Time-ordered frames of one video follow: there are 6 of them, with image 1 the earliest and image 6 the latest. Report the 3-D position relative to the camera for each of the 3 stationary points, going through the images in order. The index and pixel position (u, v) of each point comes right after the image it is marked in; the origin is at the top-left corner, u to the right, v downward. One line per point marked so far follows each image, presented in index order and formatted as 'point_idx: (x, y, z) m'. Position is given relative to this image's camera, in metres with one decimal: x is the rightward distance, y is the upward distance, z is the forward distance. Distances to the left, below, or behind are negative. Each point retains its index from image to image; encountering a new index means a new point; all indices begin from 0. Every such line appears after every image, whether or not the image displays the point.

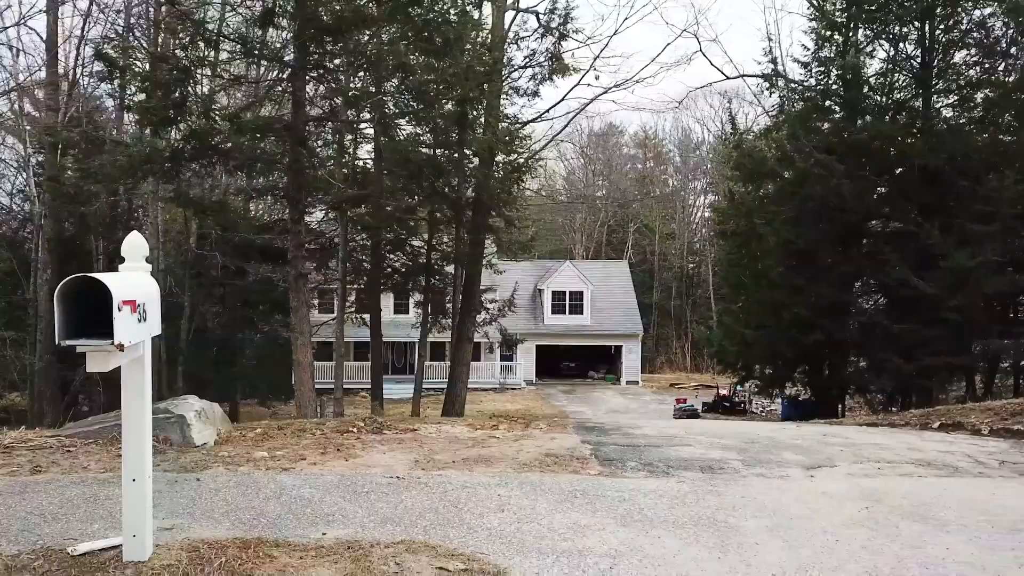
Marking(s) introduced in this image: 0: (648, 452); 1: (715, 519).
0: (+1.2, -1.4, +6.6) m
1: (+1.1, -1.3, +4.4) m
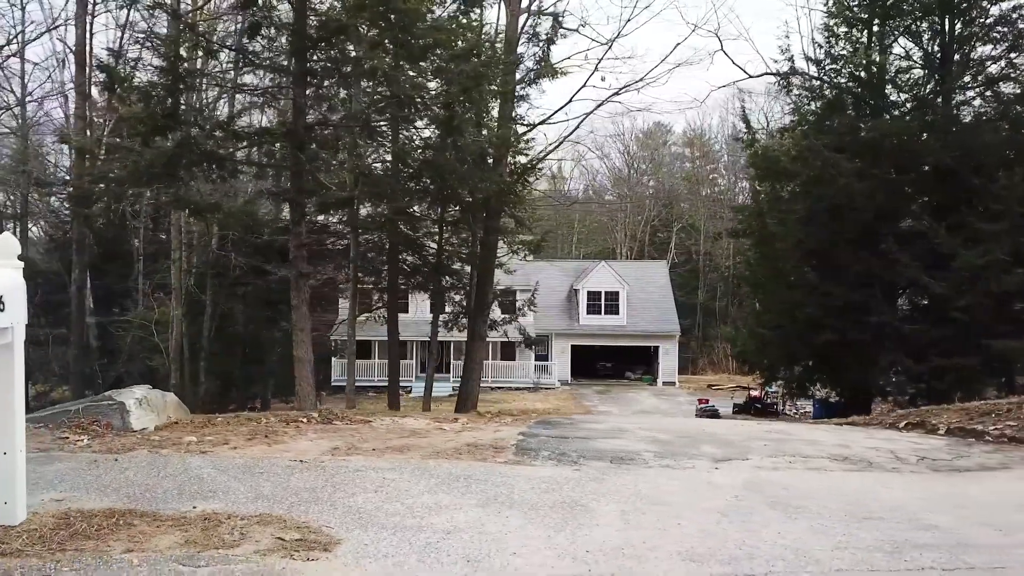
0: (+0.5, -1.4, +6.8) m
1: (+0.4, -1.3, +4.7) m
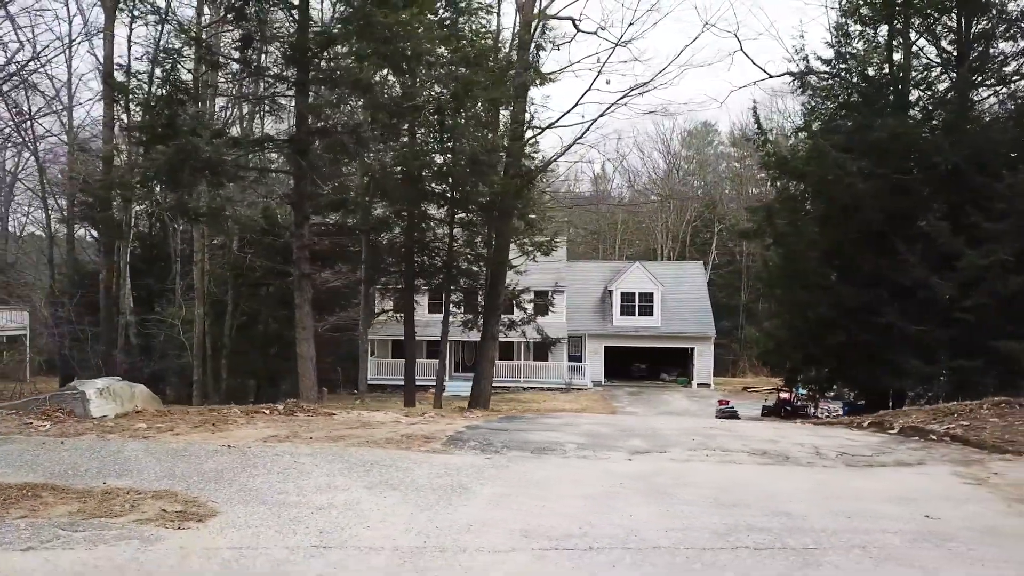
0: (0.0, -1.4, +7.2) m
1: (-0.4, -1.3, +5.0) m
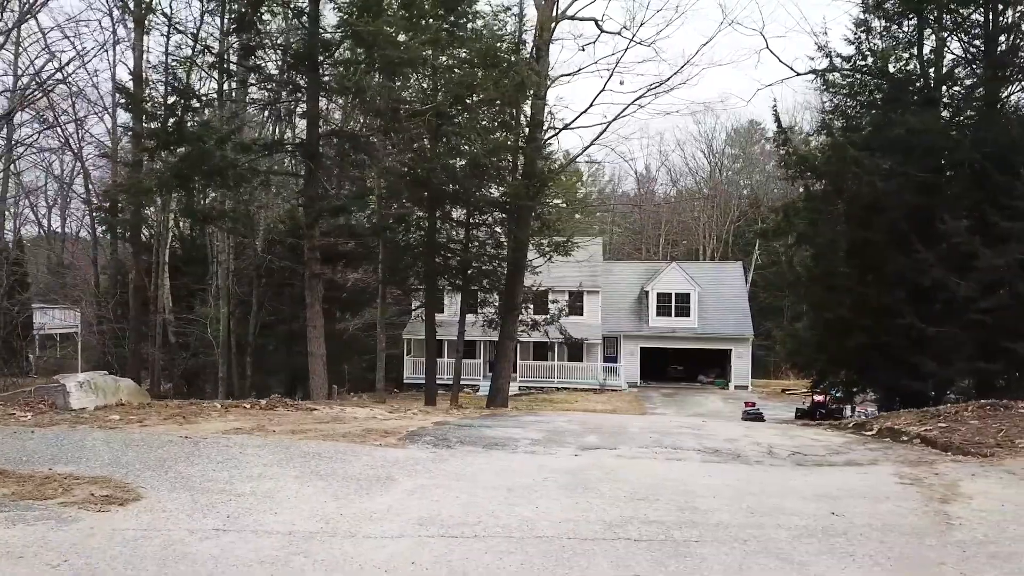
0: (-0.4, -1.4, +7.3) m
1: (-0.8, -1.3, +5.2) m
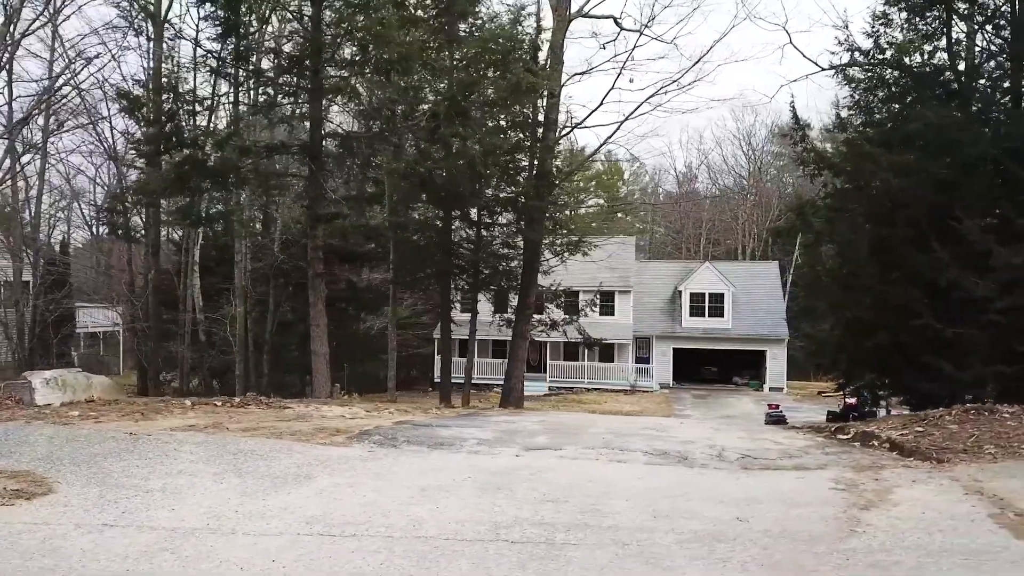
0: (-0.8, -1.4, +7.3) m
1: (-1.4, -1.3, +5.2) m
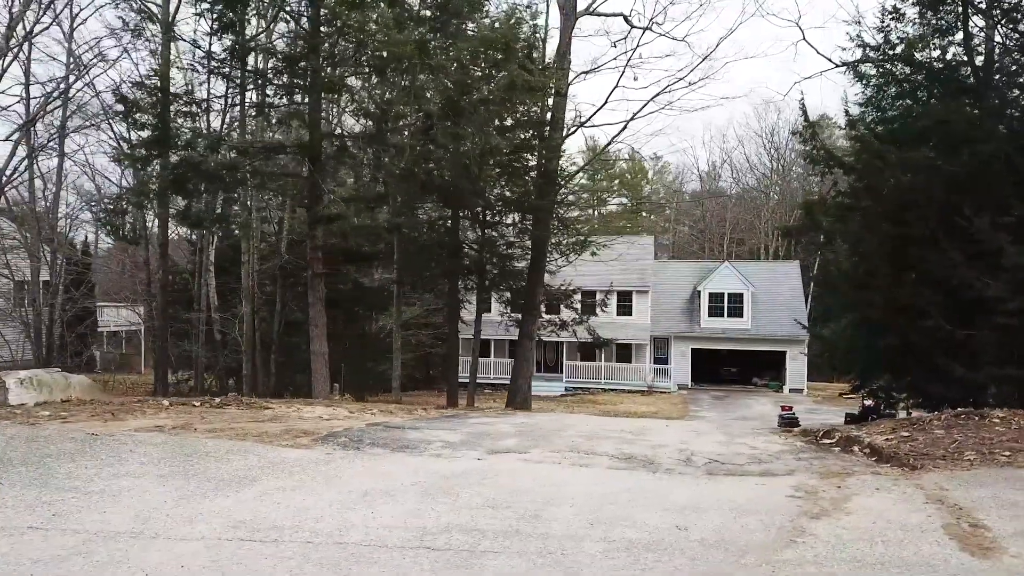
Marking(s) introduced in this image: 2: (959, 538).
0: (-1.1, -1.4, +7.3) m
1: (-1.7, -1.3, +5.2) m
2: (+2.3, -1.3, +4.0) m
